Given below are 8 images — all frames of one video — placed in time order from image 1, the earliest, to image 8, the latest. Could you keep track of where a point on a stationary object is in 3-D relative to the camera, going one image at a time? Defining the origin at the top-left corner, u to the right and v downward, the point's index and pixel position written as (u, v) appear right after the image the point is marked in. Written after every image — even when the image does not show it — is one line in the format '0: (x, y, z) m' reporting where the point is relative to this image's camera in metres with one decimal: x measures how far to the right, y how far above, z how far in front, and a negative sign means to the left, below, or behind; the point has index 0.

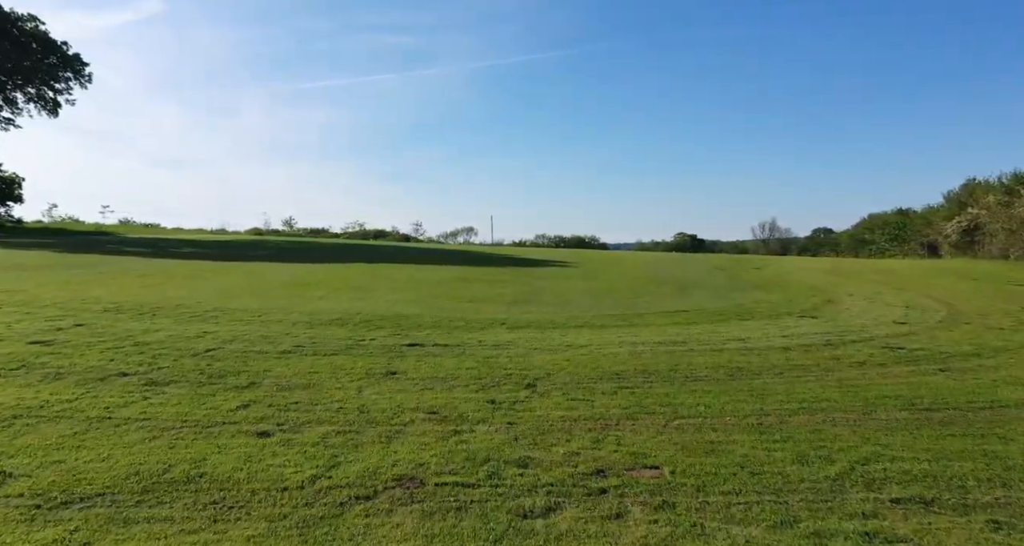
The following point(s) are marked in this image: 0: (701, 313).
0: (+3.1, -0.7, +10.9) m
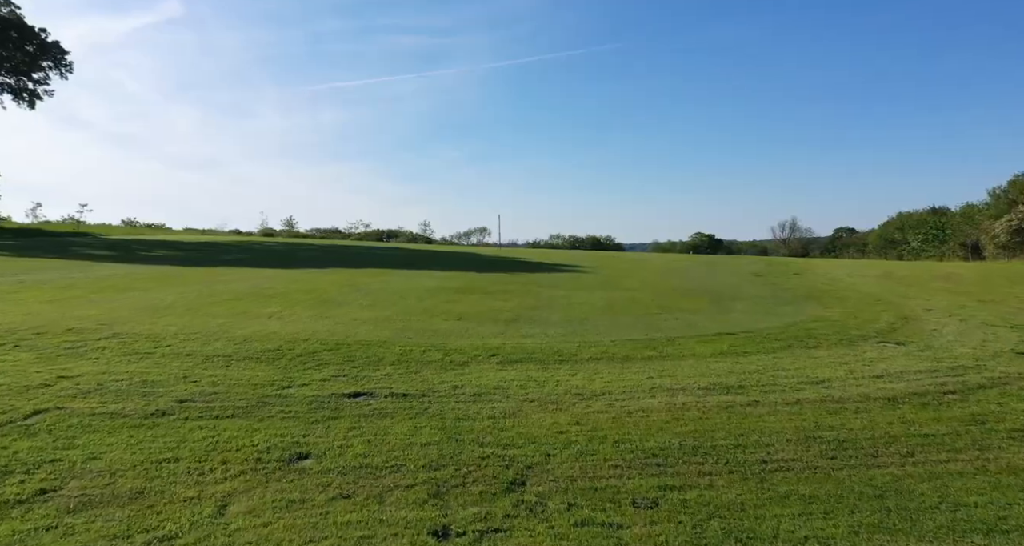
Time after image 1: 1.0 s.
0: (+3.0, -0.9, +8.5) m
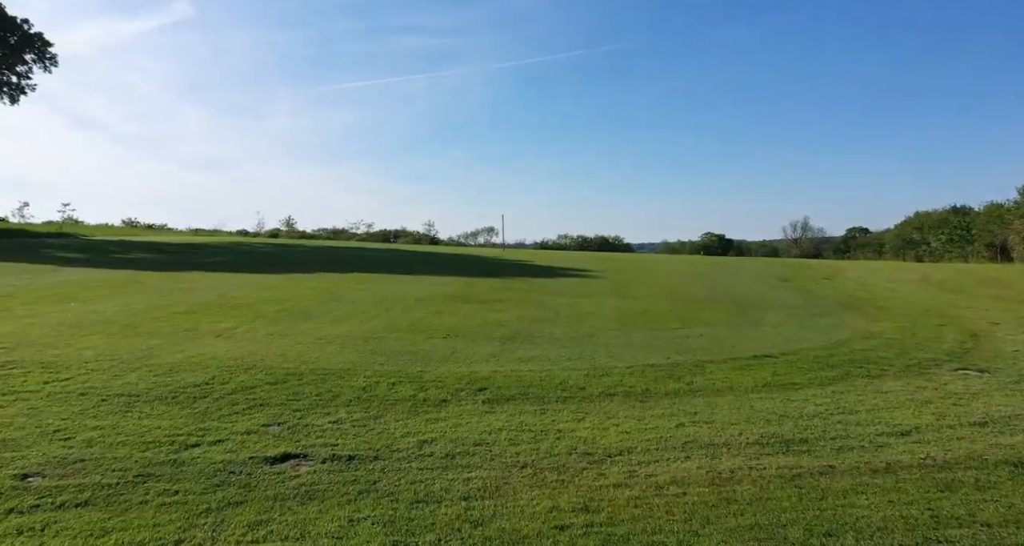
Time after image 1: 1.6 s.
0: (+3.0, -1.0, +7.0) m
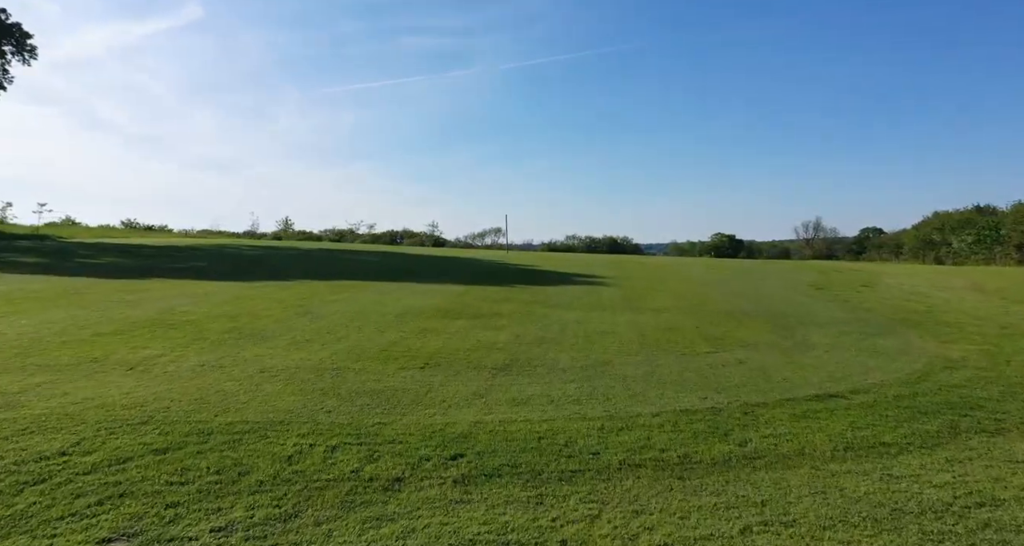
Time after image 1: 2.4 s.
0: (+2.9, -1.1, +5.3) m
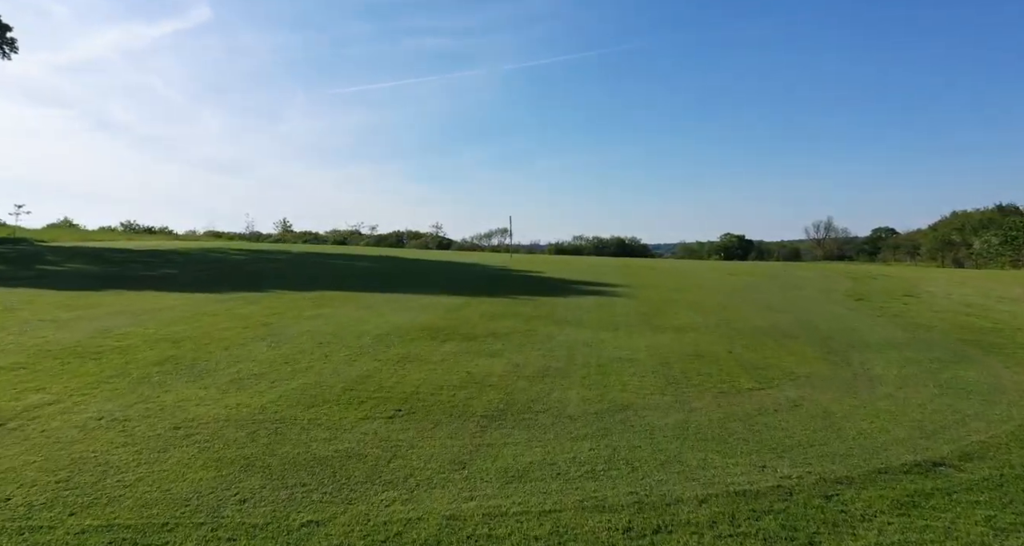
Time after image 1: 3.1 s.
0: (+2.9, -1.3, +3.8) m
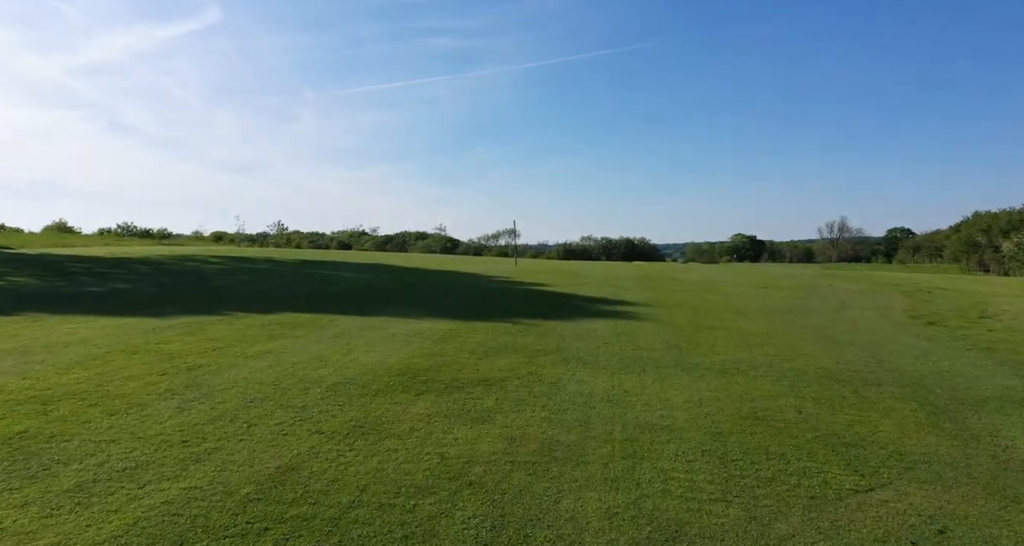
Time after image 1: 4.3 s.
0: (+2.8, -1.6, +1.7) m
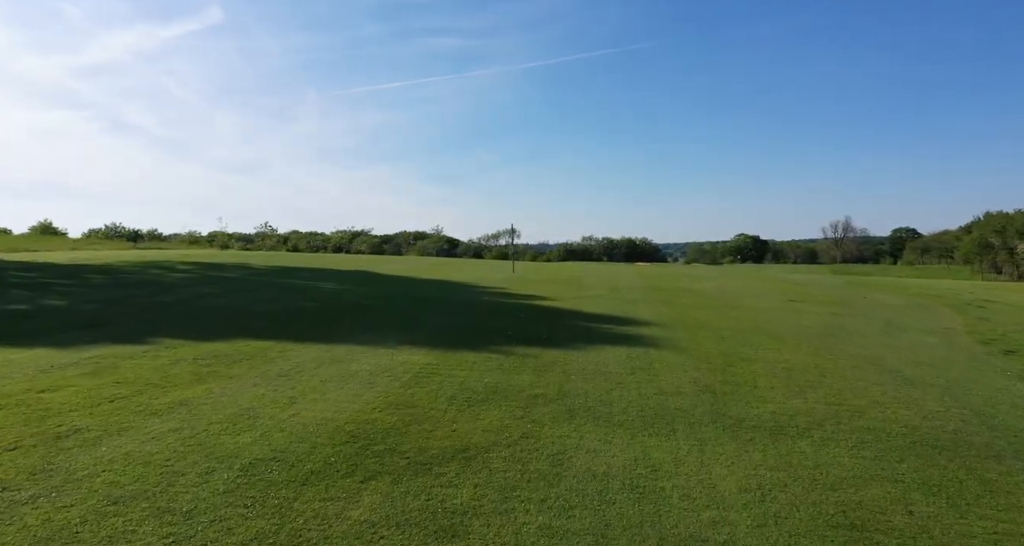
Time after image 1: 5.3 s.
0: (+2.7, -1.8, -0.1) m
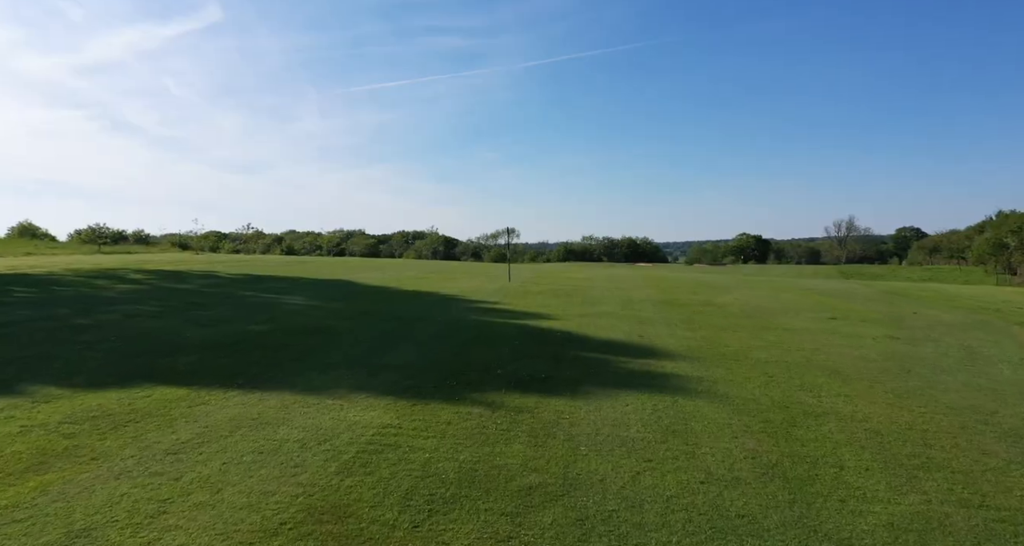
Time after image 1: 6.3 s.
0: (+2.5, -2.1, -2.3) m
